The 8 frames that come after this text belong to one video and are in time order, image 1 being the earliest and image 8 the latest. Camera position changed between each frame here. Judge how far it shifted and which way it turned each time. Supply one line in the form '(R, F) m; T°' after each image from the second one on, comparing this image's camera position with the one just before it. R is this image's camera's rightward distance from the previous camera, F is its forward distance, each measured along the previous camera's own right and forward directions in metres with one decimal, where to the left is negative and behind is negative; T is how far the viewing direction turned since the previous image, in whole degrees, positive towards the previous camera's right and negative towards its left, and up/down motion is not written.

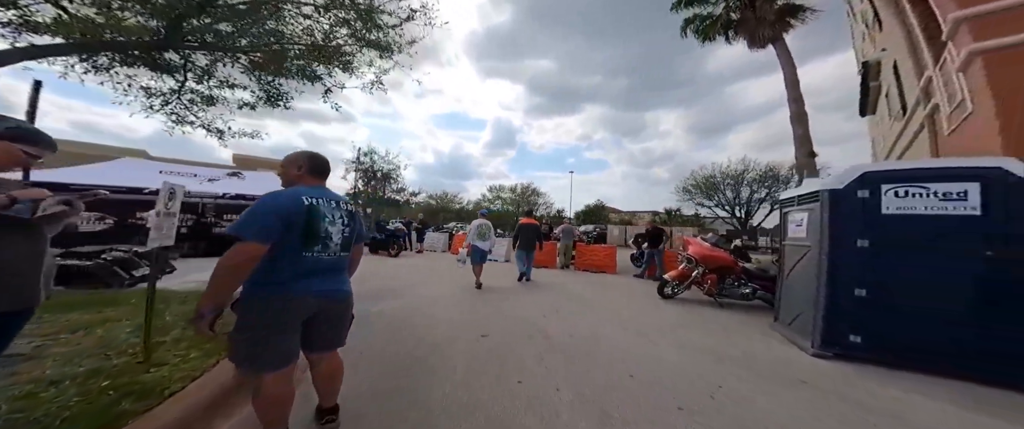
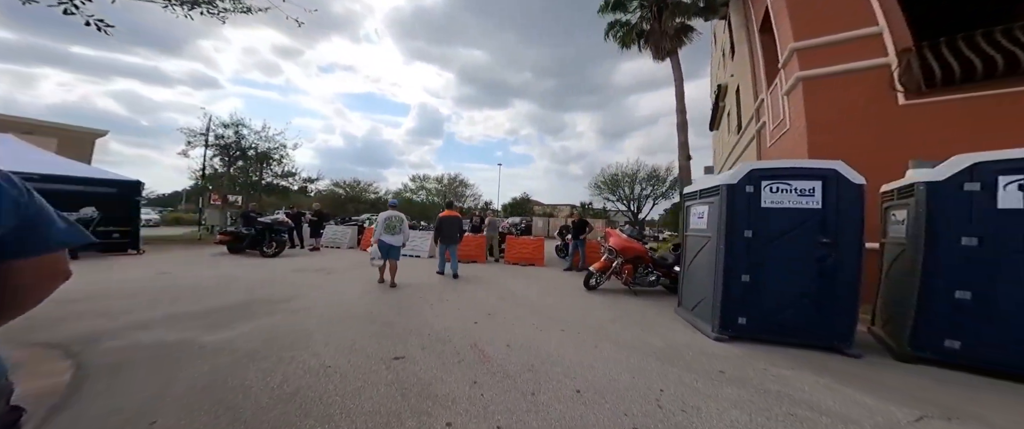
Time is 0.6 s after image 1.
(0.0, +0.4) m; +16°
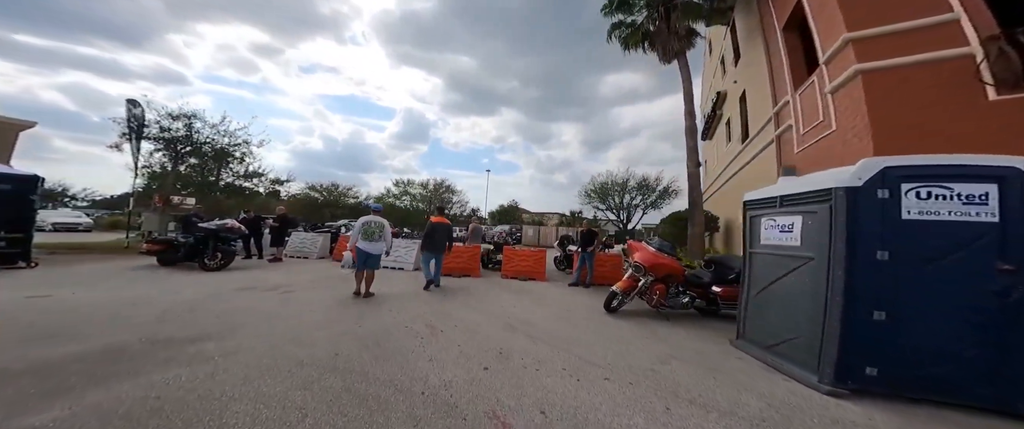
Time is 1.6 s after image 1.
(-0.3, +0.9) m; +3°
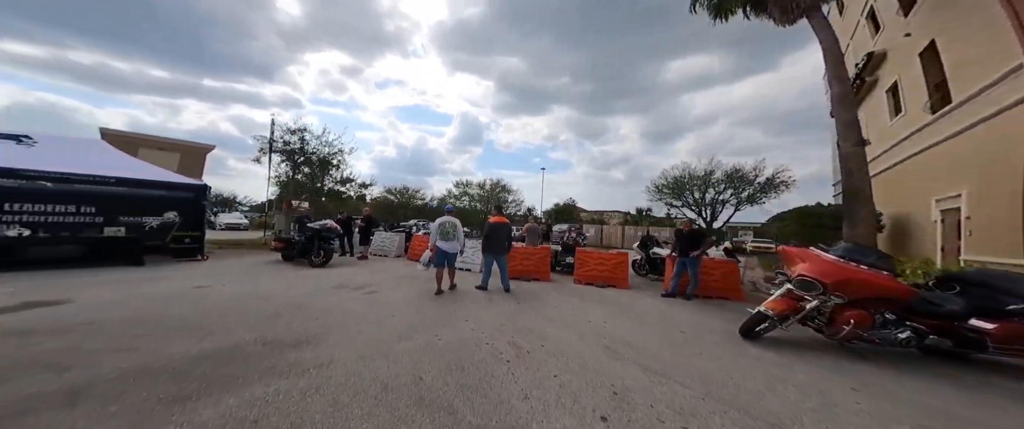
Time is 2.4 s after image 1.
(-0.5, +0.6) m; -10°
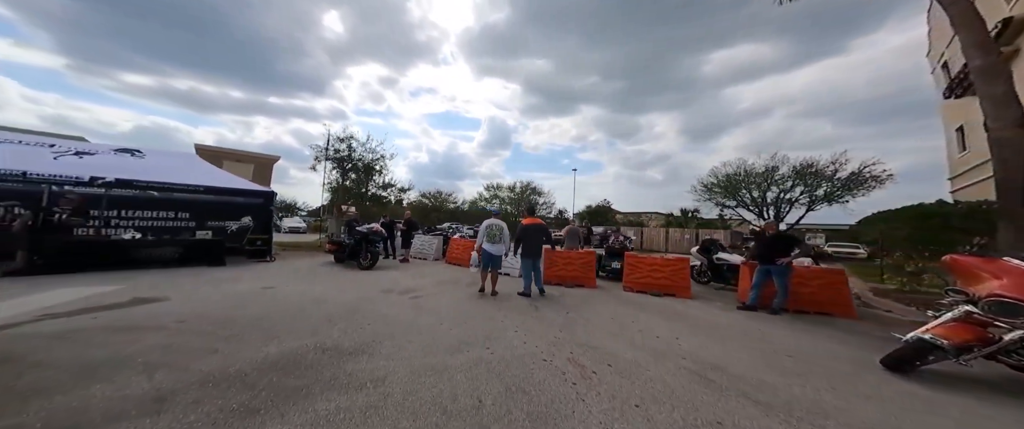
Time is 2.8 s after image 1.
(-0.3, +0.4) m; -6°
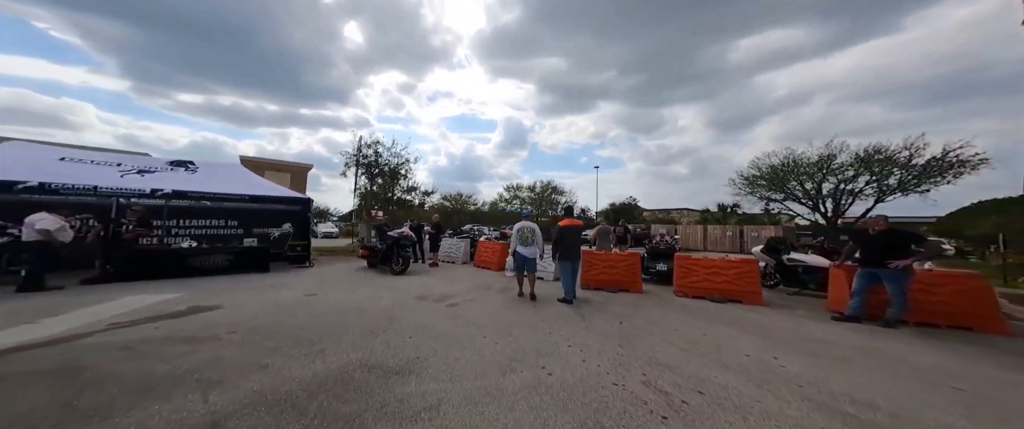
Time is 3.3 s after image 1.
(-0.4, +0.4) m; -4°
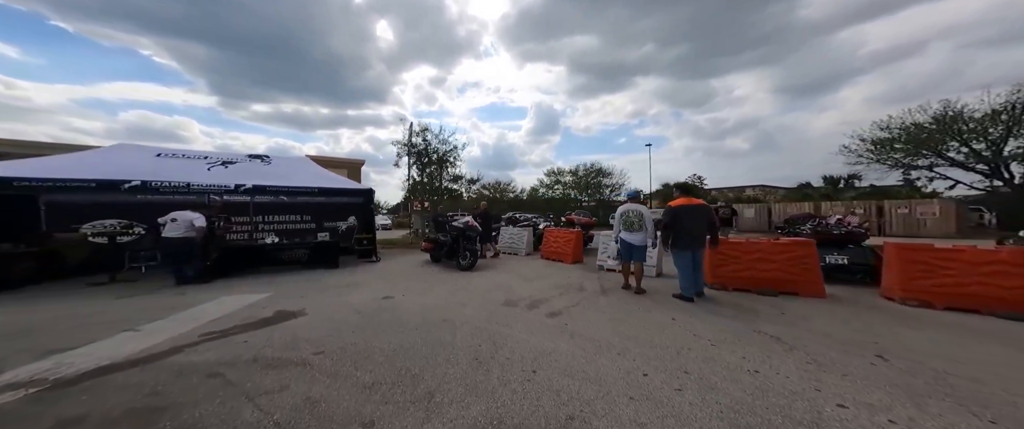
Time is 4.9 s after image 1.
(-1.5, +1.6) m; -7°
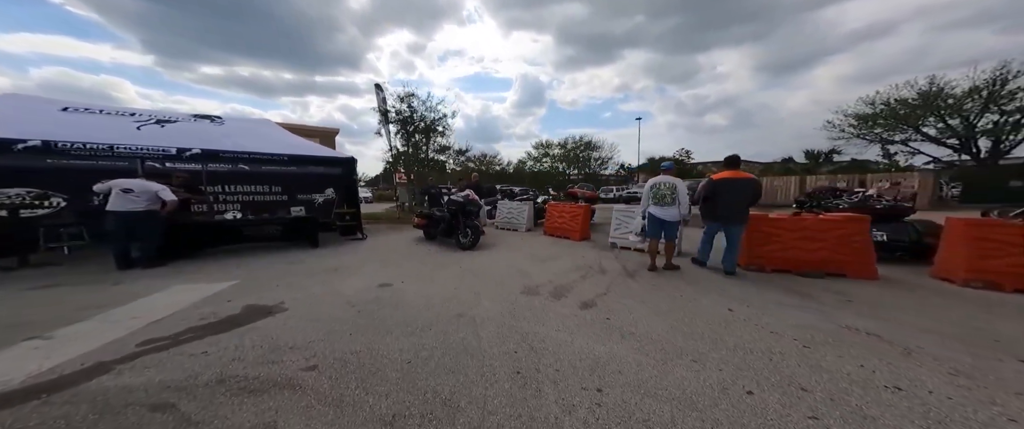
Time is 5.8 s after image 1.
(-0.8, +1.1) m; +3°
